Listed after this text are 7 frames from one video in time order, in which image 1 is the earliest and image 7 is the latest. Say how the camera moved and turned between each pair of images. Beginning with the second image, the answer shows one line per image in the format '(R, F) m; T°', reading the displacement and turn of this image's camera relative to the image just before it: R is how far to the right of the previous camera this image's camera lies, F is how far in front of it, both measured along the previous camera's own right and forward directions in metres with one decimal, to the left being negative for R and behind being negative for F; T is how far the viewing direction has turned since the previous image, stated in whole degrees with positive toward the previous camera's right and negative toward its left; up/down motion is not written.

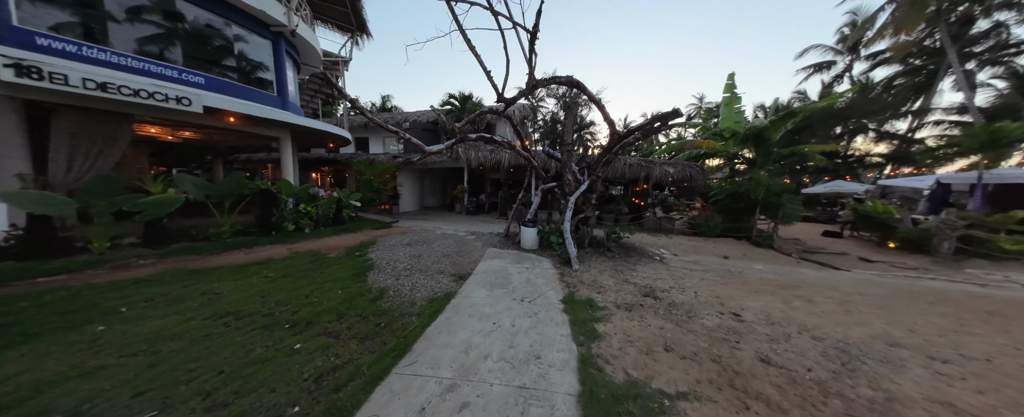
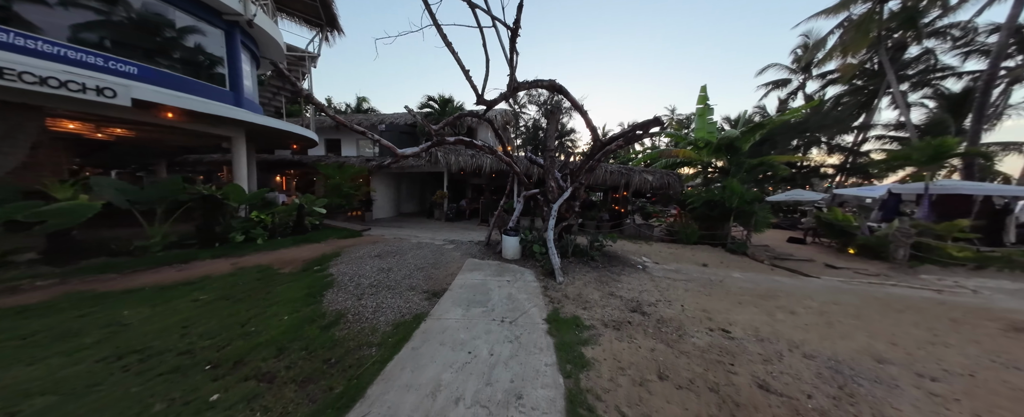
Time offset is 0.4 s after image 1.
(+0.1, +0.3) m; +4°
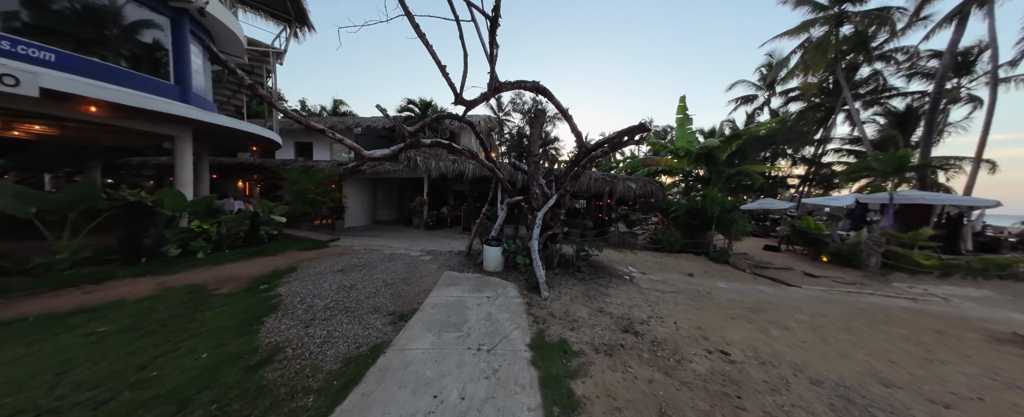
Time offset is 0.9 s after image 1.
(+0.1, +0.4) m; +4°
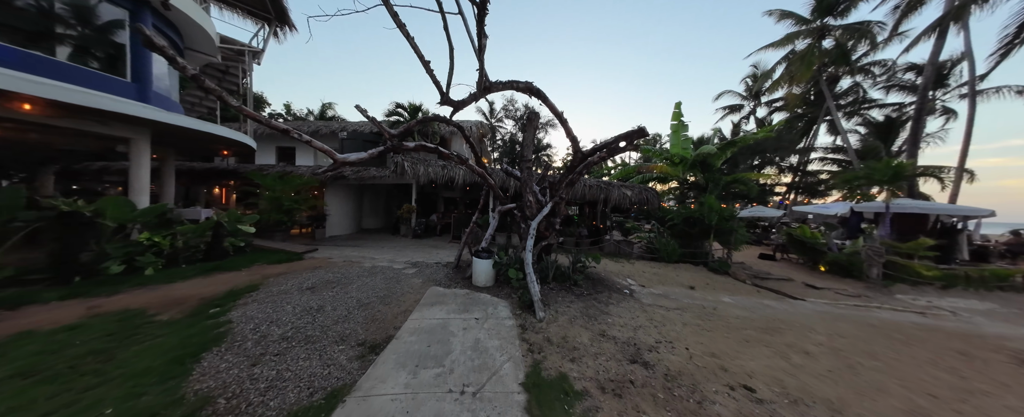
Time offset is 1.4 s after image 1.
(0.0, +0.4) m; +2°
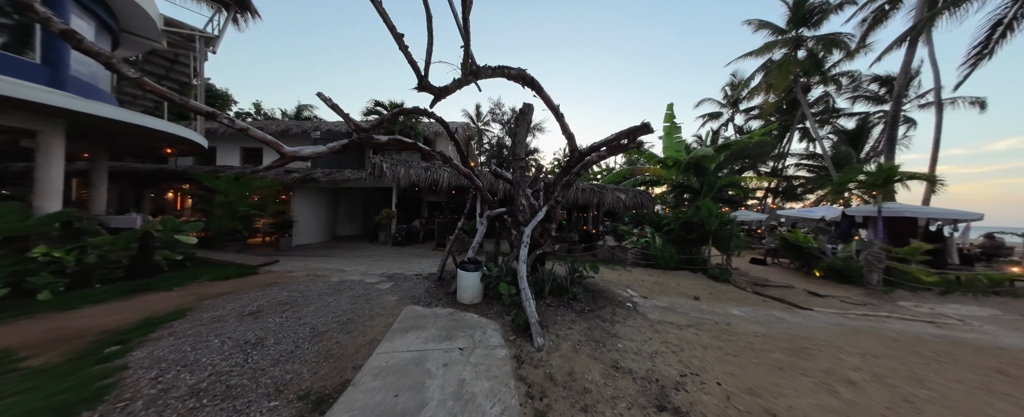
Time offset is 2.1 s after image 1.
(-0.1, +0.6) m; +3°
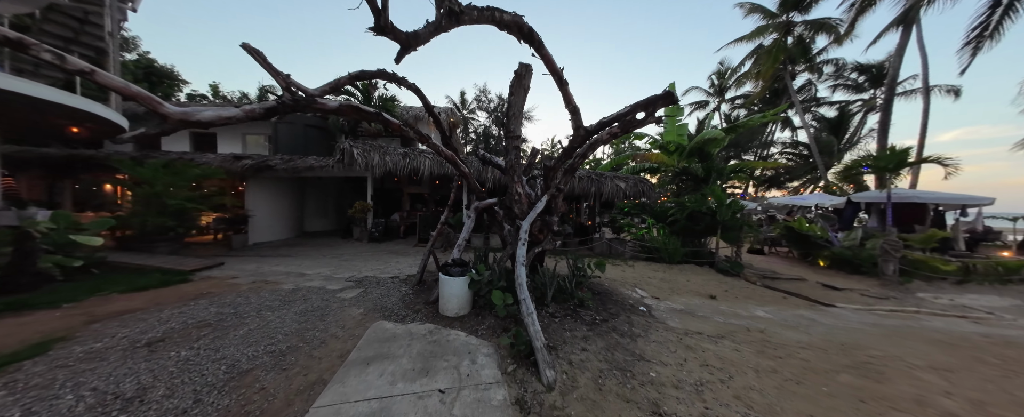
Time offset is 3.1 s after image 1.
(-0.1, +0.9) m; +3°
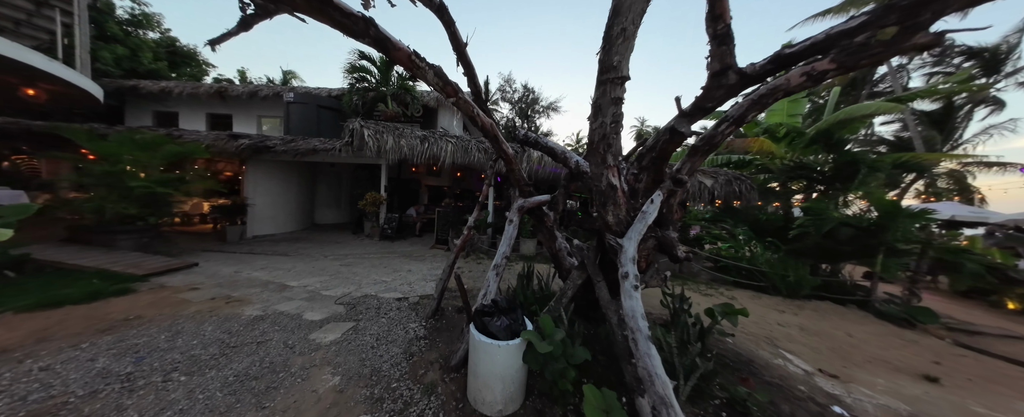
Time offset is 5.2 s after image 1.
(-0.7, +1.7) m; -4°
